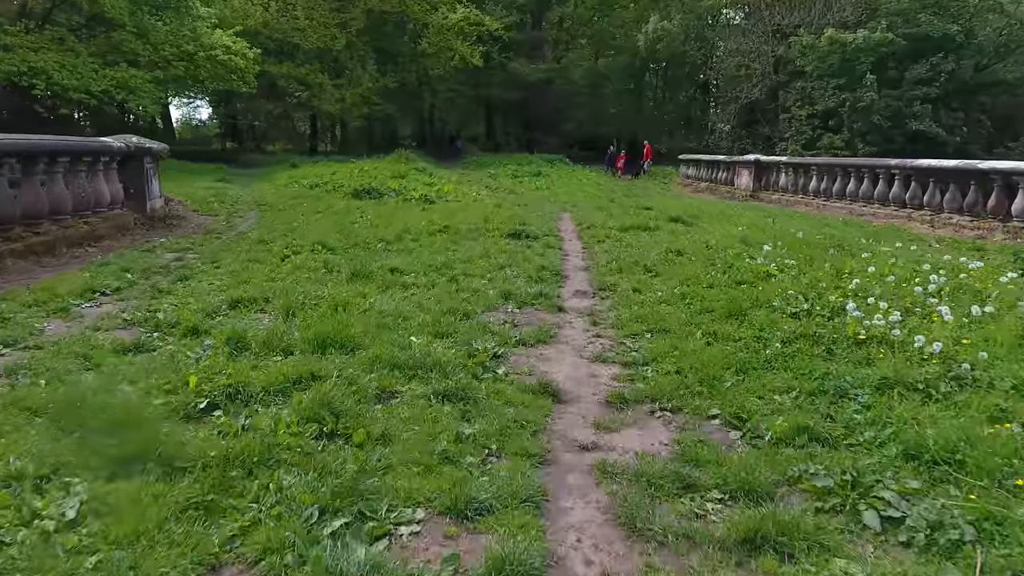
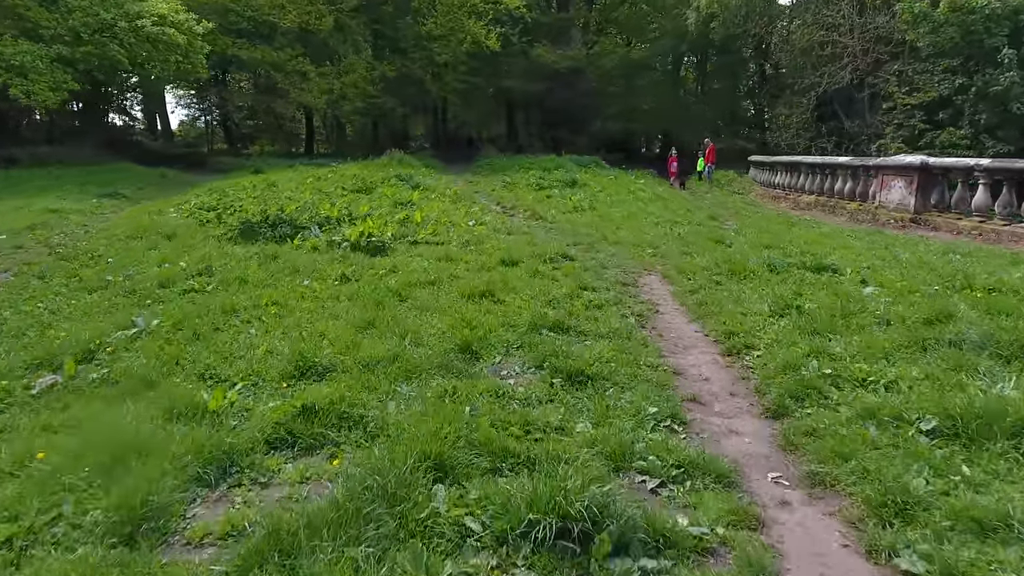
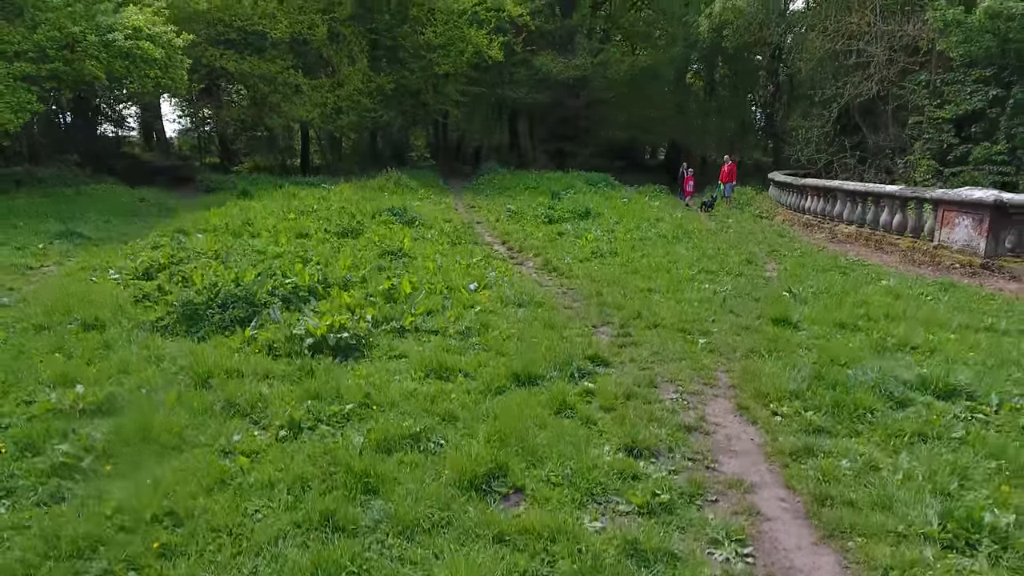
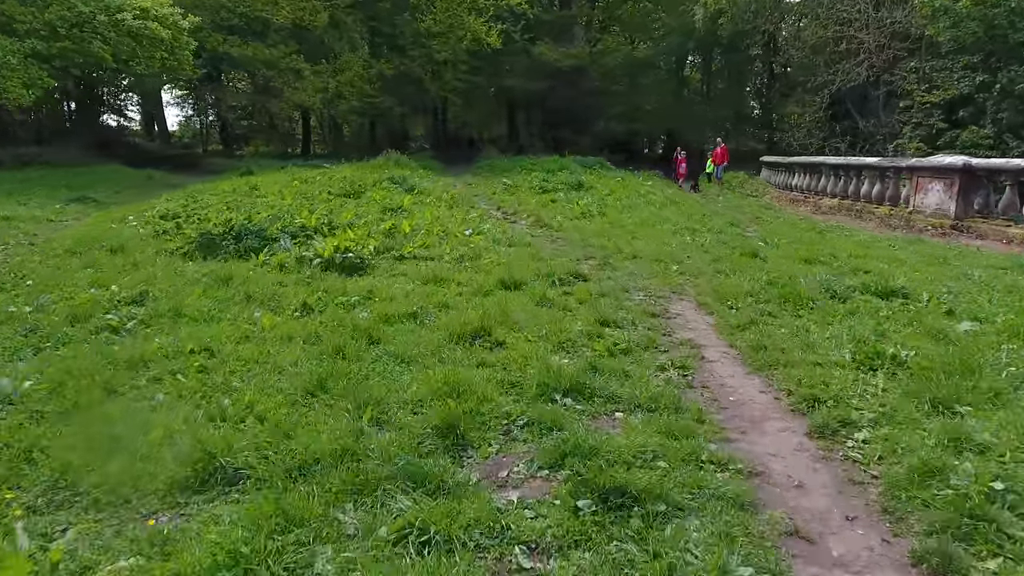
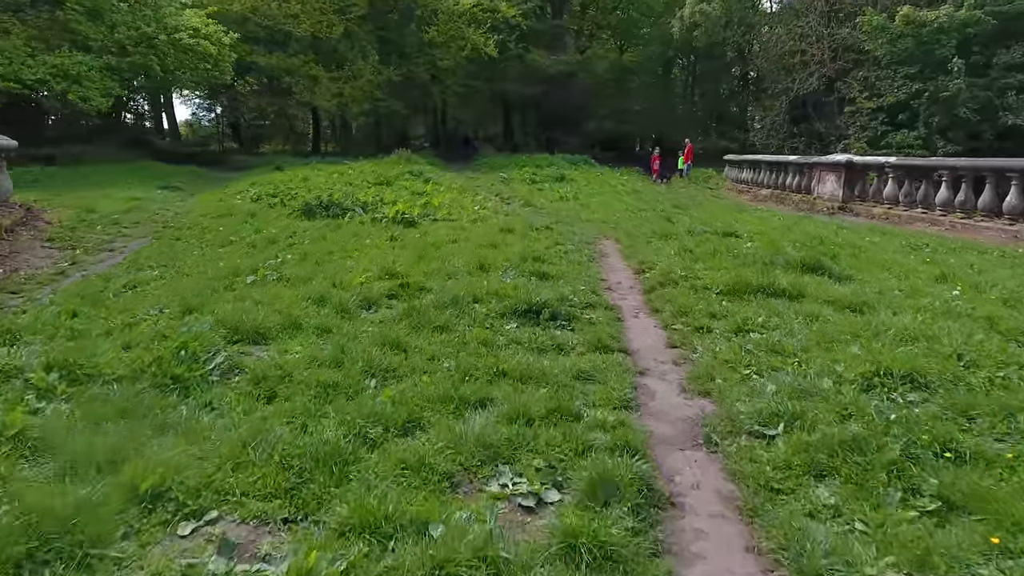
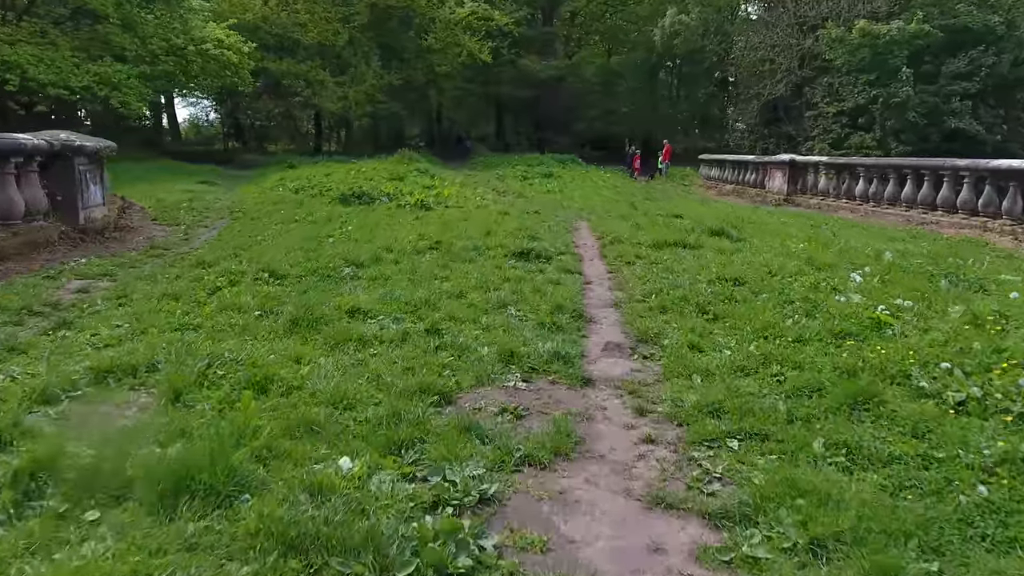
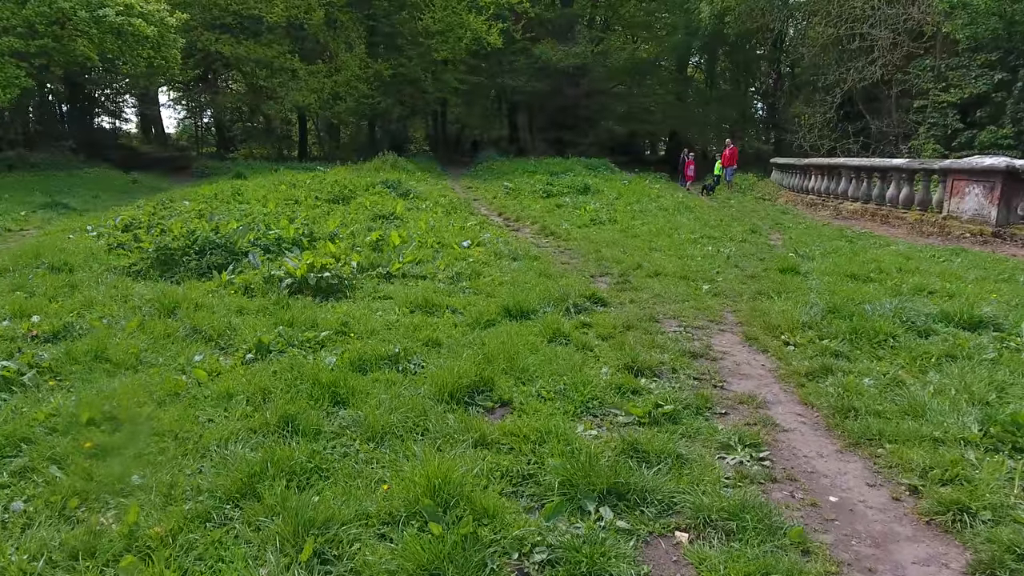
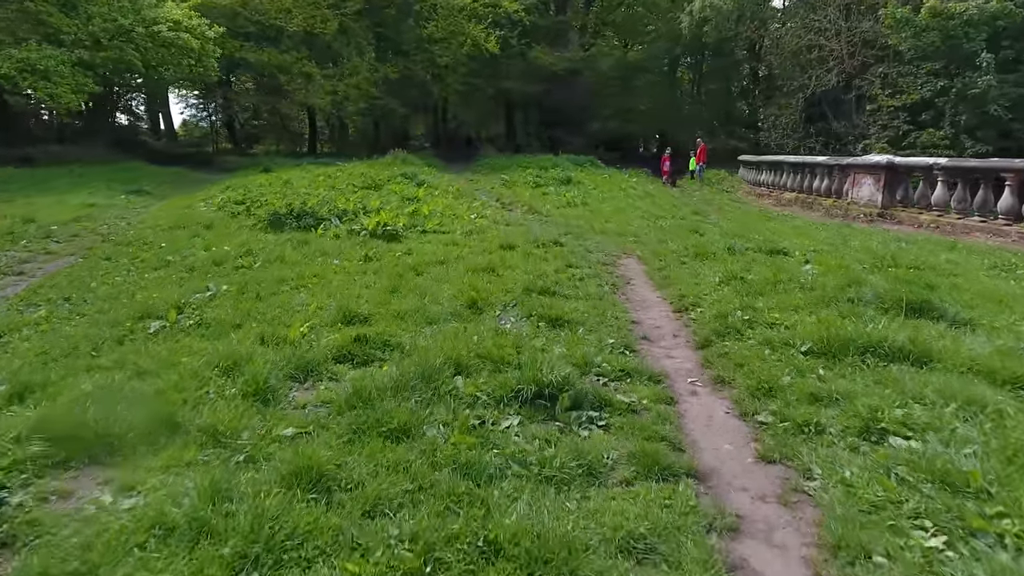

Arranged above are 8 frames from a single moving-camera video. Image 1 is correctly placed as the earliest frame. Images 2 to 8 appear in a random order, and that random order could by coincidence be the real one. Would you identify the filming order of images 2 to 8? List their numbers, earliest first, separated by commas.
6, 5, 8, 2, 4, 7, 3
